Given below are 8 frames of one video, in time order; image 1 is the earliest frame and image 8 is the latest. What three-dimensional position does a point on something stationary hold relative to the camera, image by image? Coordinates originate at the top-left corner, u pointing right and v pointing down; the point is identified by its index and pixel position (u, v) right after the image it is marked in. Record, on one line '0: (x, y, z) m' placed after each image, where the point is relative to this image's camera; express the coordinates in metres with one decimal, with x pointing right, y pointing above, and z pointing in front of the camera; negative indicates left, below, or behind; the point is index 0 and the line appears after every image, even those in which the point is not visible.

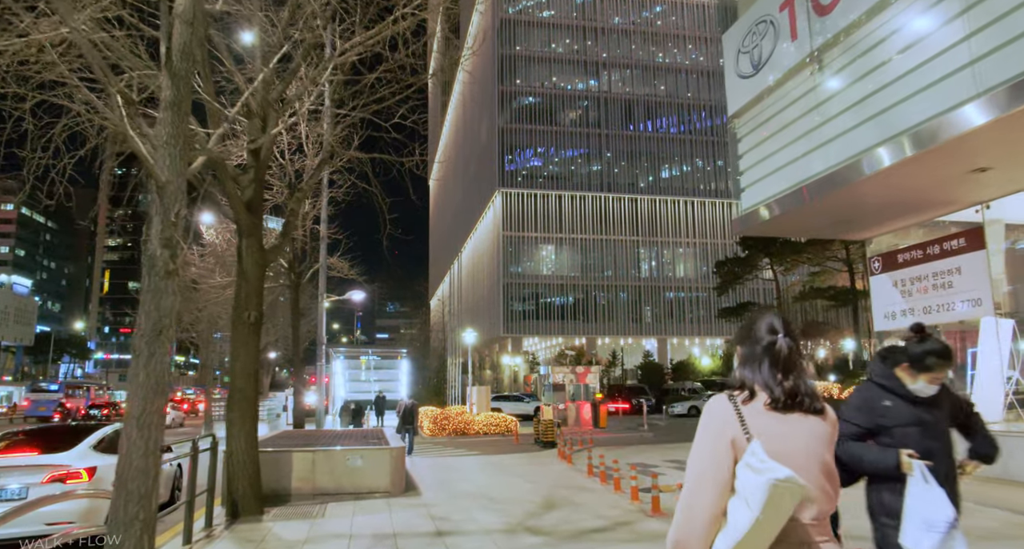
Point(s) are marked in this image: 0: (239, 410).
0: (-3.5, -1.7, +8.7) m
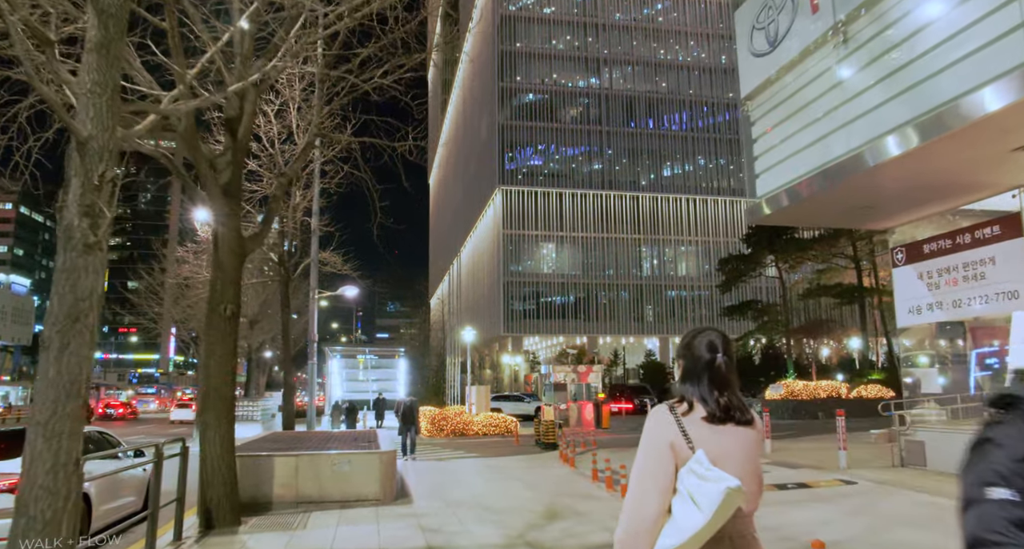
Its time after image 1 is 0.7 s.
0: (-3.5, -1.6, +8.0) m
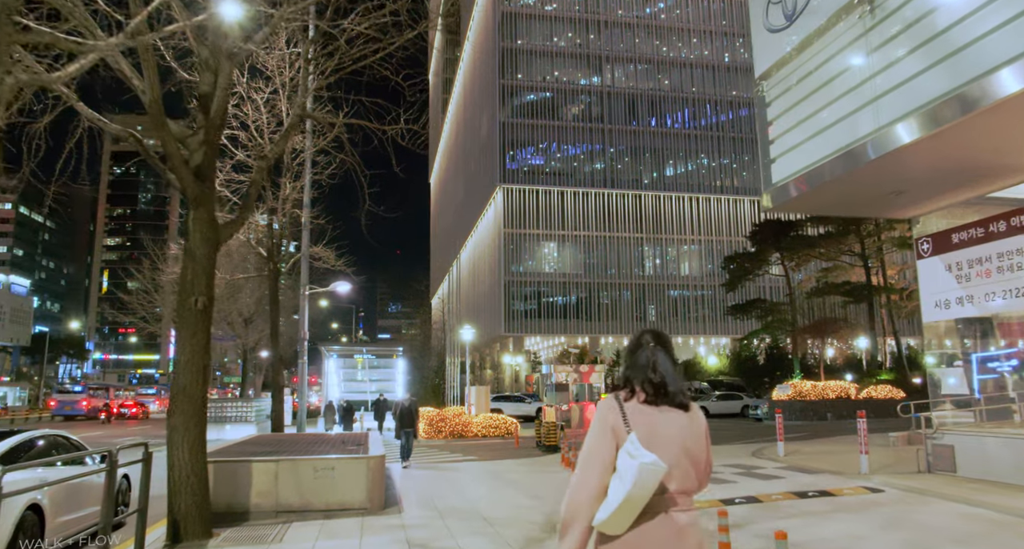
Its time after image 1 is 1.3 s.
0: (-3.6, -1.5, +7.3) m
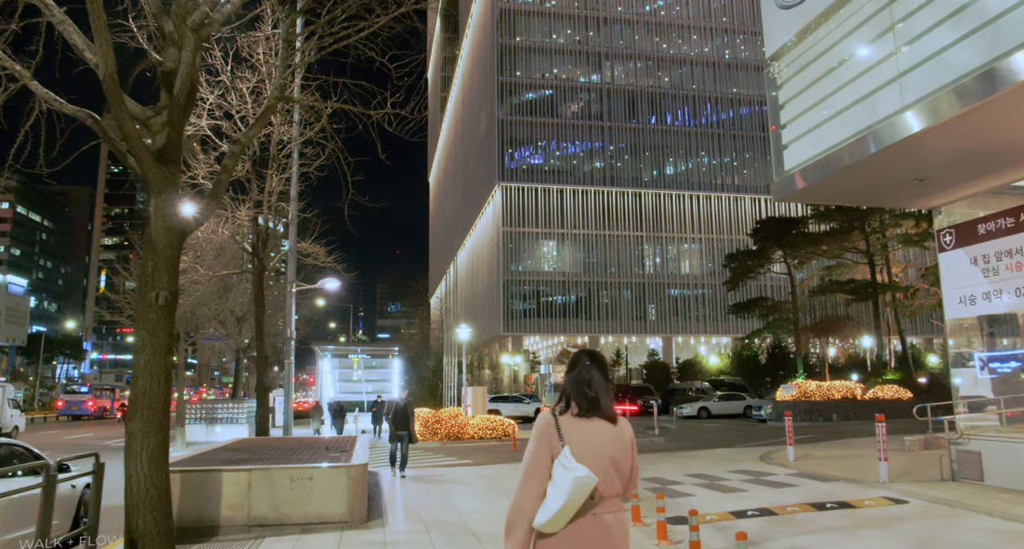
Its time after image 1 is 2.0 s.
0: (-3.6, -1.4, +6.6) m
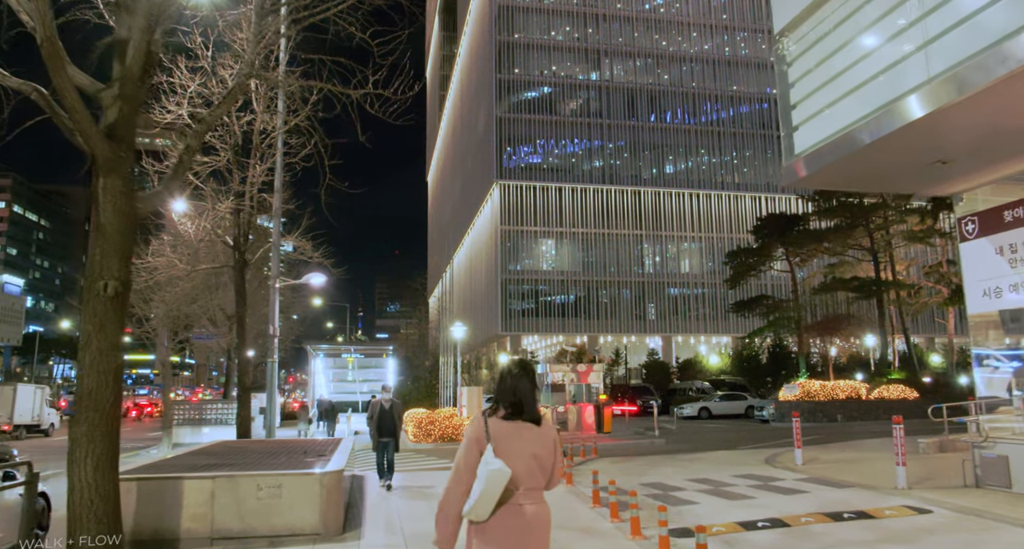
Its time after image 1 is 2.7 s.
0: (-3.8, -1.3, +6.0) m
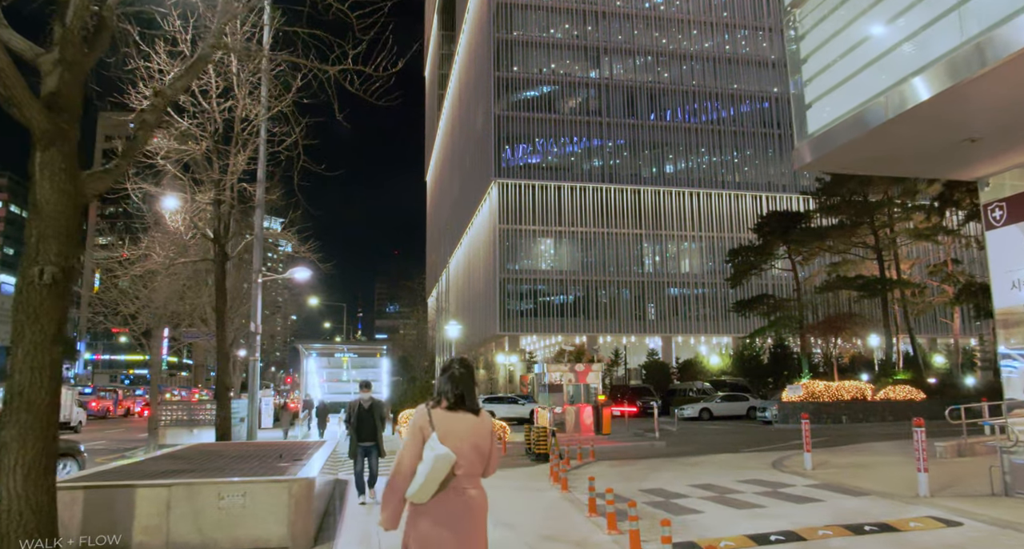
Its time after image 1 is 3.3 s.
0: (-3.9, -1.2, +5.3) m
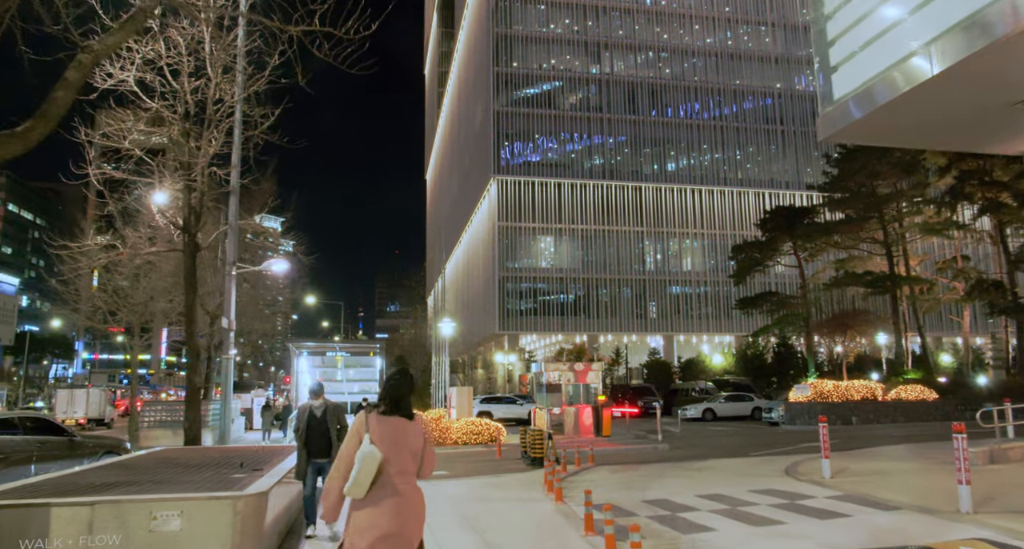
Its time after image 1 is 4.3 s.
0: (-4.0, -1.0, +4.4) m
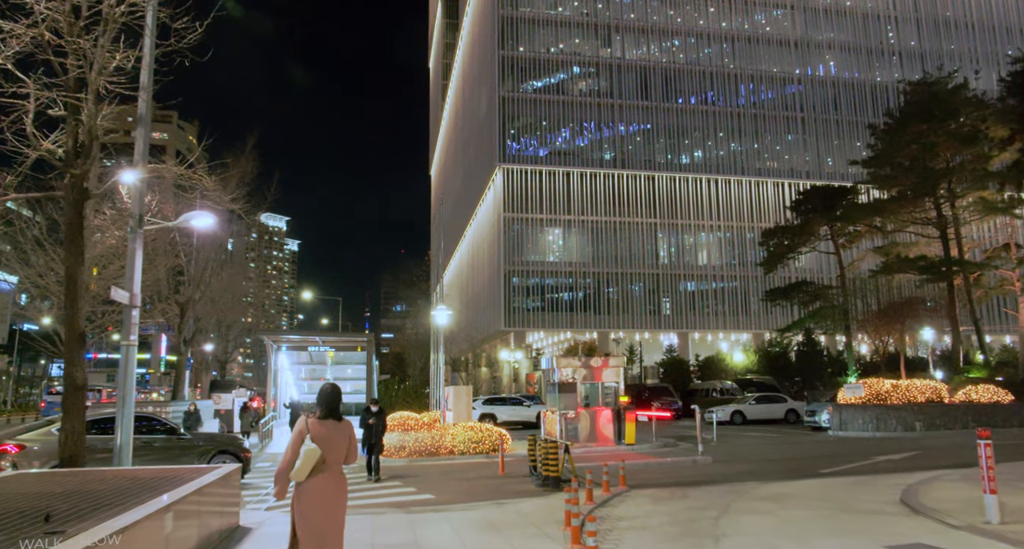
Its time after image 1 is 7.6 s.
0: (-4.0, -0.4, +1.0) m
